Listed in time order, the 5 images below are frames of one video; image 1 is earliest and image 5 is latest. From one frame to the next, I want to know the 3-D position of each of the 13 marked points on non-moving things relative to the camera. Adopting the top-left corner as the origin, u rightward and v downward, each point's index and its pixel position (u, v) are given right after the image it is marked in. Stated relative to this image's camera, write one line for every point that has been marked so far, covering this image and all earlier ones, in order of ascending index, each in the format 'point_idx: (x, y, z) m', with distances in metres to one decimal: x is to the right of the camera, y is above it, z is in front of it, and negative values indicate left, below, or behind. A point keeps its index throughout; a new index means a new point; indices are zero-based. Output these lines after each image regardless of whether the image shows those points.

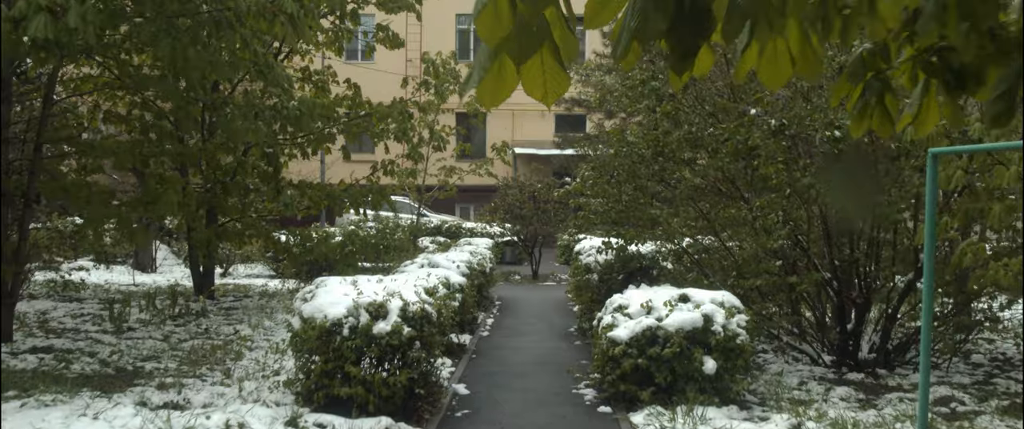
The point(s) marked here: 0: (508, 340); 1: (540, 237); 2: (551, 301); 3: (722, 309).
0: (0.0, -1.0, +8.4) m
1: (+0.5, -0.4, +18.0) m
2: (+0.4, -1.0, +12.3) m
3: (+1.0, -0.5, +5.5) m
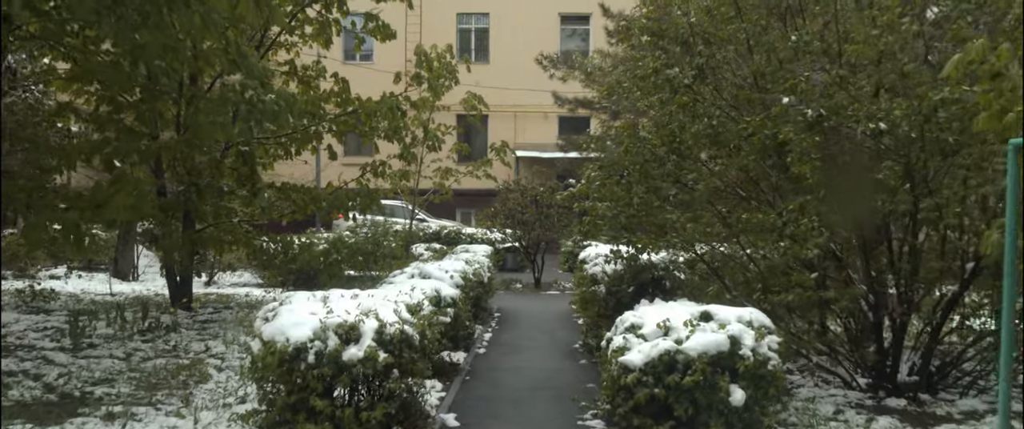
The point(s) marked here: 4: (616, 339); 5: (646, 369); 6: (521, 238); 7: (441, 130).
0: (0.0, -1.0, +7.6) m
1: (+0.5, -0.4, +17.2) m
2: (+0.4, -1.0, +11.6) m
3: (+1.0, -0.5, +4.8) m
4: (+0.5, -0.6, +5.1) m
5: (+0.6, -0.7, +4.7) m
6: (+0.1, -0.4, +17.1) m
7: (-0.7, +0.8, +10.8) m
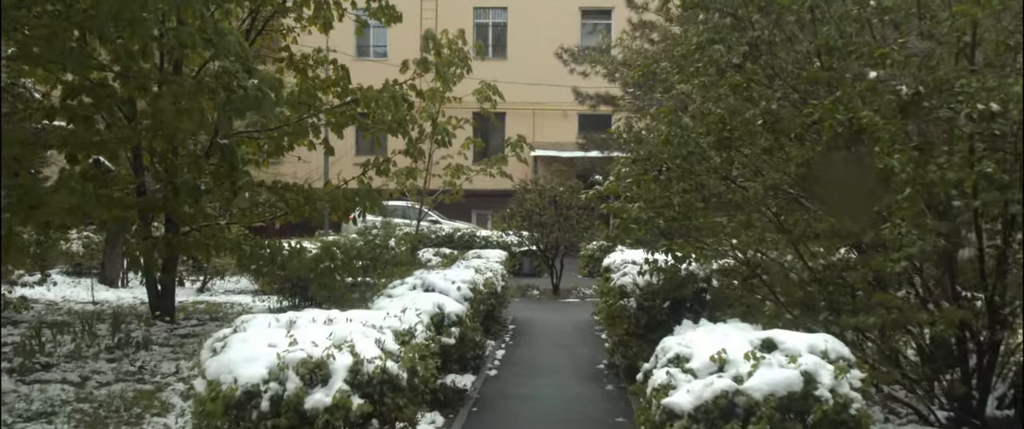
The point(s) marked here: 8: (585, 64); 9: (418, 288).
0: (+0.1, -1.0, +6.7) m
1: (+0.7, -0.5, +16.2) m
2: (+0.6, -1.0, +10.6) m
3: (+1.1, -0.5, +3.8) m
4: (+0.5, -0.6, +4.1) m
5: (+0.6, -0.7, +3.7) m
6: (+0.4, -0.4, +16.1) m
7: (-0.5, +0.8, +9.8) m
8: (+1.3, +2.7, +19.9) m
9: (-0.6, -0.4, +6.6) m
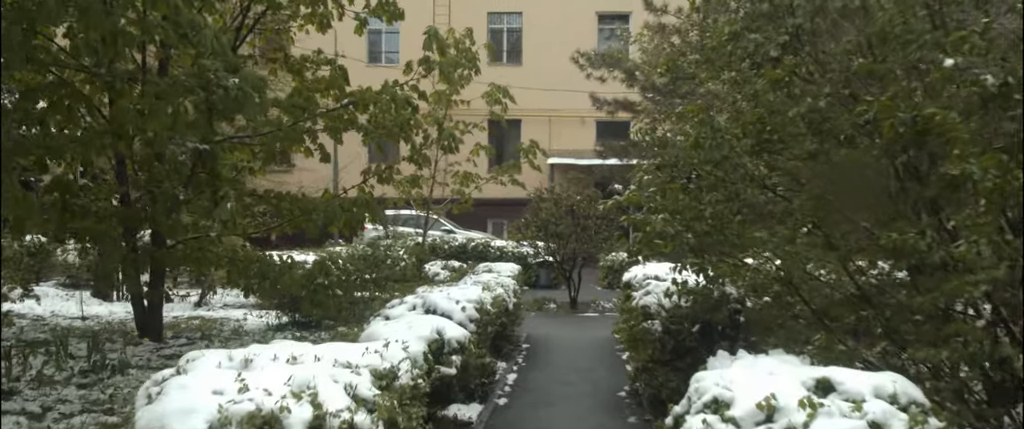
0: (+0.1, -1.1, +6.0) m
1: (+0.9, -0.6, +15.6) m
2: (+0.7, -1.1, +9.9) m
3: (+1.1, -0.6, +3.1) m
4: (+0.5, -0.6, +3.4) m
5: (+0.6, -0.7, +3.1) m
6: (+0.6, -0.5, +15.4) m
7: (-0.4, +0.7, +9.2) m
8: (+1.6, +2.5, +19.2) m
9: (-0.5, -0.5, +6.0) m
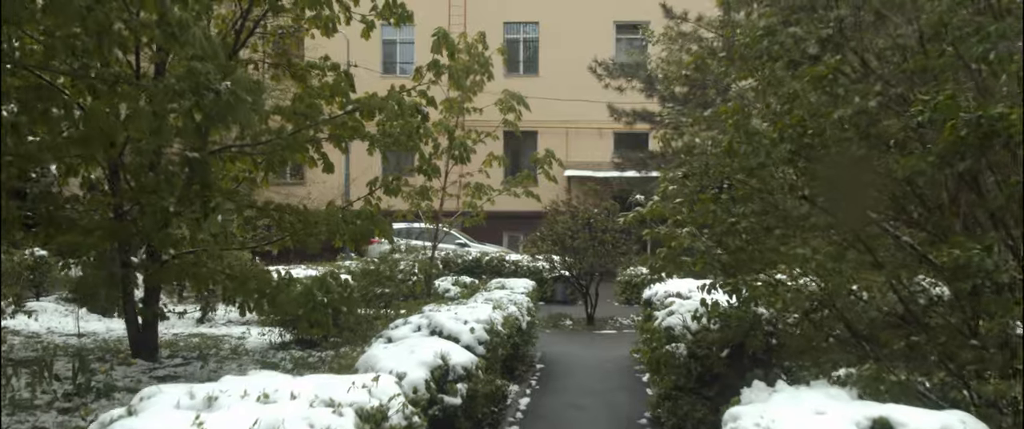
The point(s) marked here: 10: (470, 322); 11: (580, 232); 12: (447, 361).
0: (+0.2, -1.1, +5.5) m
1: (+1.1, -0.8, +15.1) m
2: (+0.8, -1.2, +9.4) m
3: (+1.1, -0.6, +2.6) m
4: (+0.6, -0.7, +3.0) m
5: (+0.6, -0.7, +2.6) m
6: (+0.8, -0.7, +15.0) m
7: (-0.3, +0.6, +8.7) m
8: (+1.8, +2.3, +18.8) m
9: (-0.4, -0.6, +5.5) m
10: (-0.2, -0.6, +5.7) m
11: (+0.9, -0.2, +14.8) m
12: (-0.3, -0.6, +4.6) m
